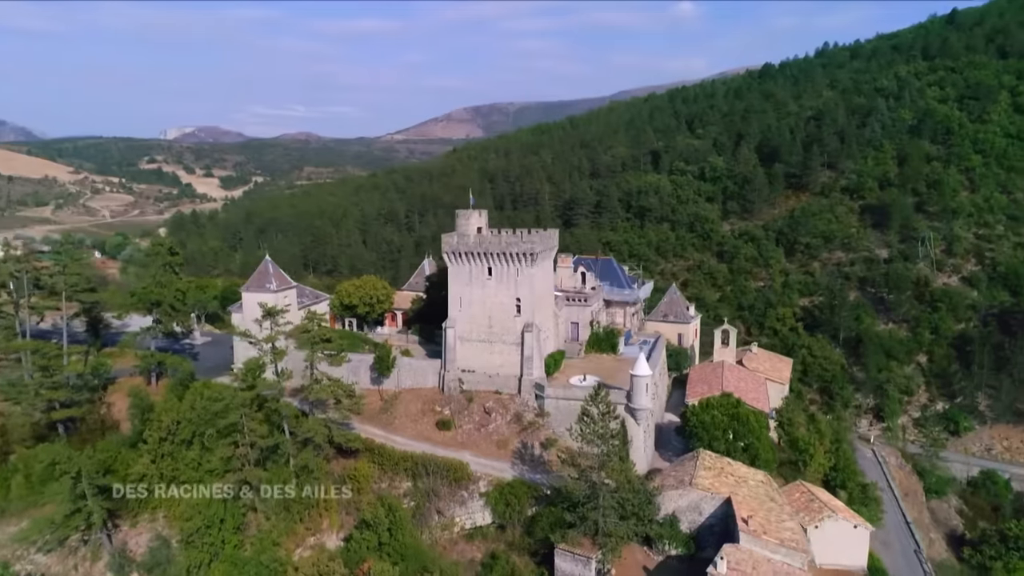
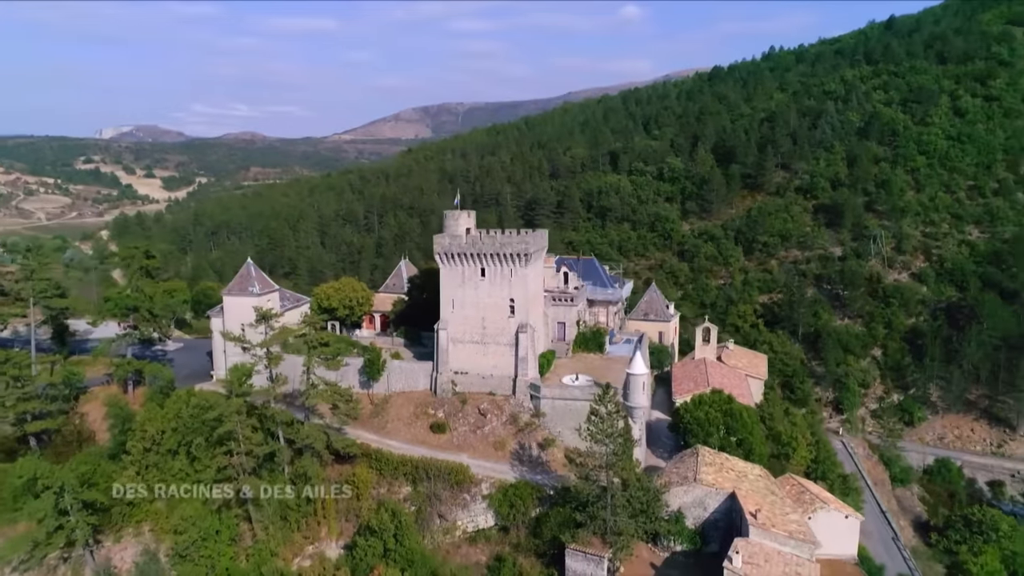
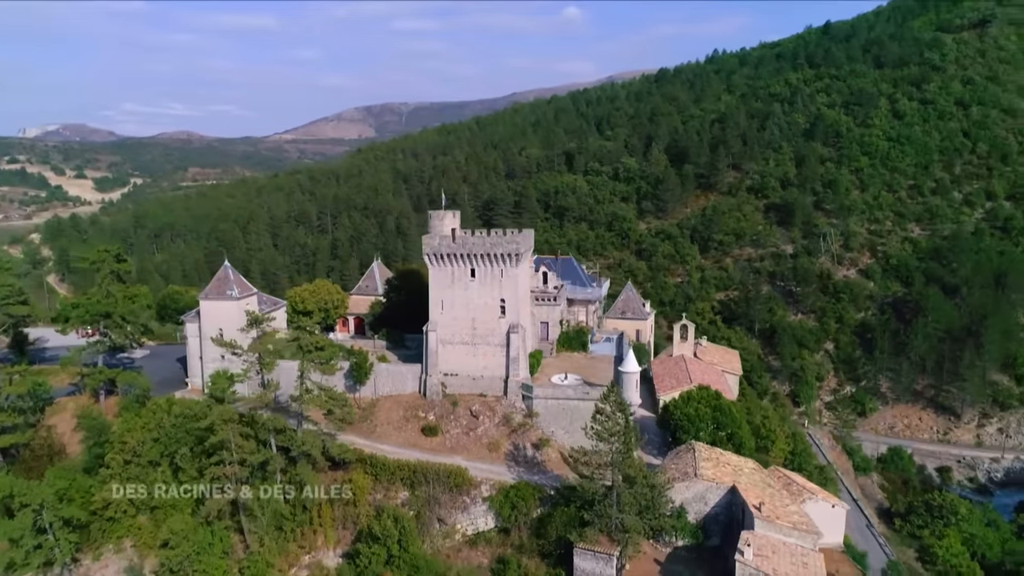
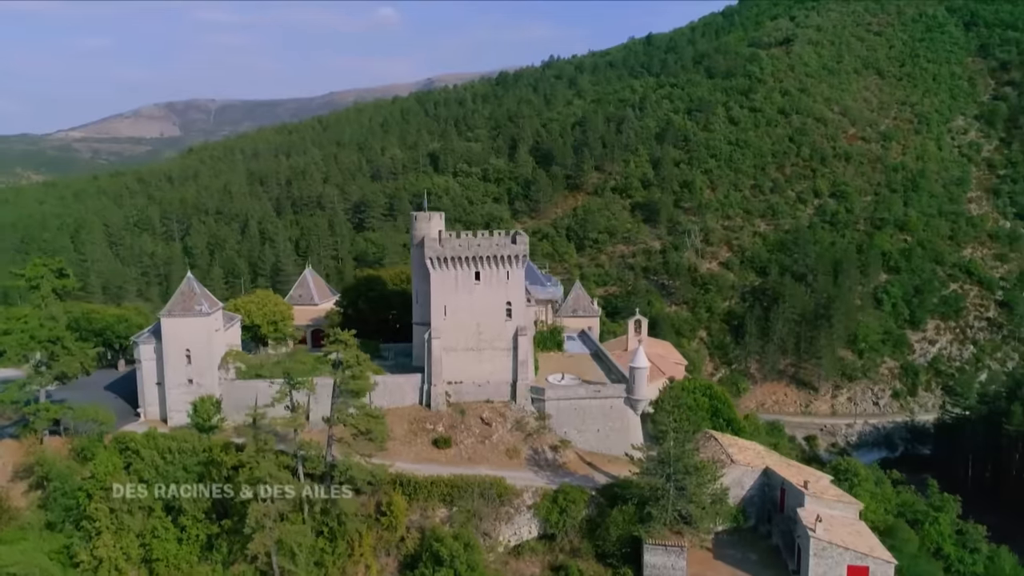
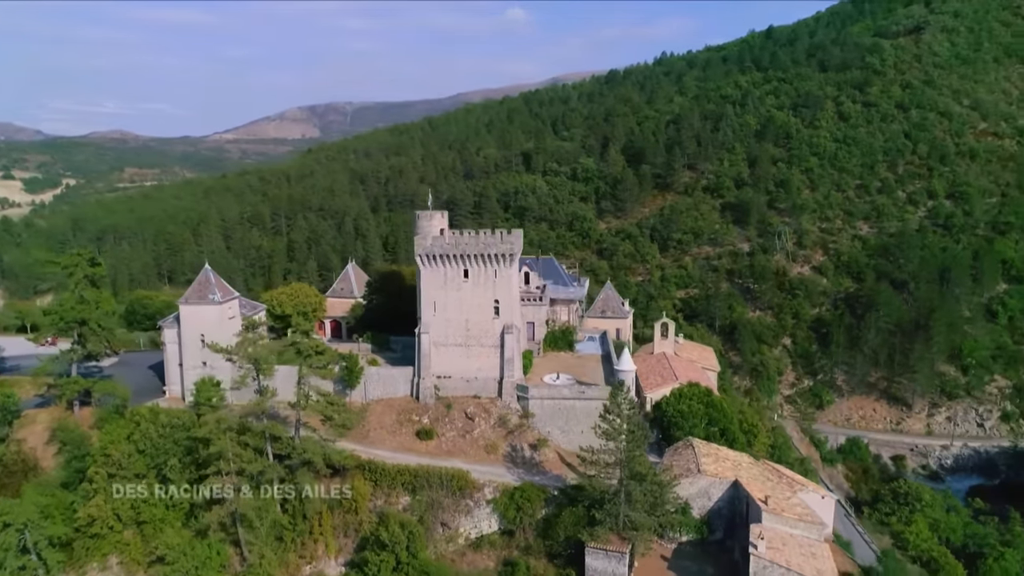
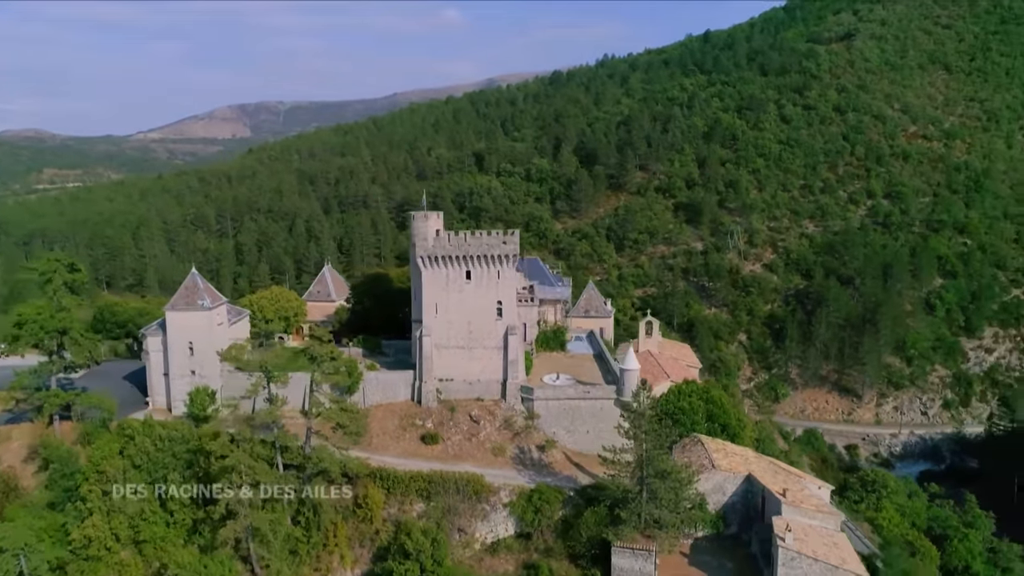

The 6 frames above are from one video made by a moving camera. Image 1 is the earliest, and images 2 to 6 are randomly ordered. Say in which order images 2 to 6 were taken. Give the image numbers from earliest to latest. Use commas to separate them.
2, 3, 5, 6, 4
